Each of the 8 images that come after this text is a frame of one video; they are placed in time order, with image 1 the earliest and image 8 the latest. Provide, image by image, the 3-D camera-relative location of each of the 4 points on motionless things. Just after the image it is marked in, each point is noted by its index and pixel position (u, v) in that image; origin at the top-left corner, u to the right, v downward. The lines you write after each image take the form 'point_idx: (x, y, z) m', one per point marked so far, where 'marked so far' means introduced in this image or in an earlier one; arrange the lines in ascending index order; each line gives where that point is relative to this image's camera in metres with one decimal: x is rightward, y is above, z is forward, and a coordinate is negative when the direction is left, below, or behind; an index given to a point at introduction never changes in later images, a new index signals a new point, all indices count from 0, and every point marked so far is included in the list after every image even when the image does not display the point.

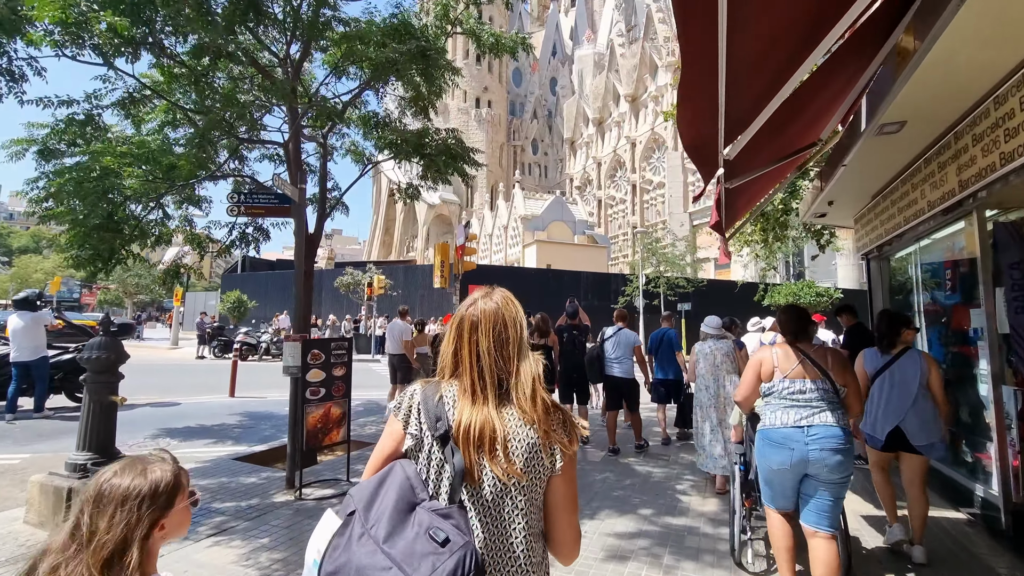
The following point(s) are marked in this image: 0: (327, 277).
0: (-6.3, +0.3, +18.3) m
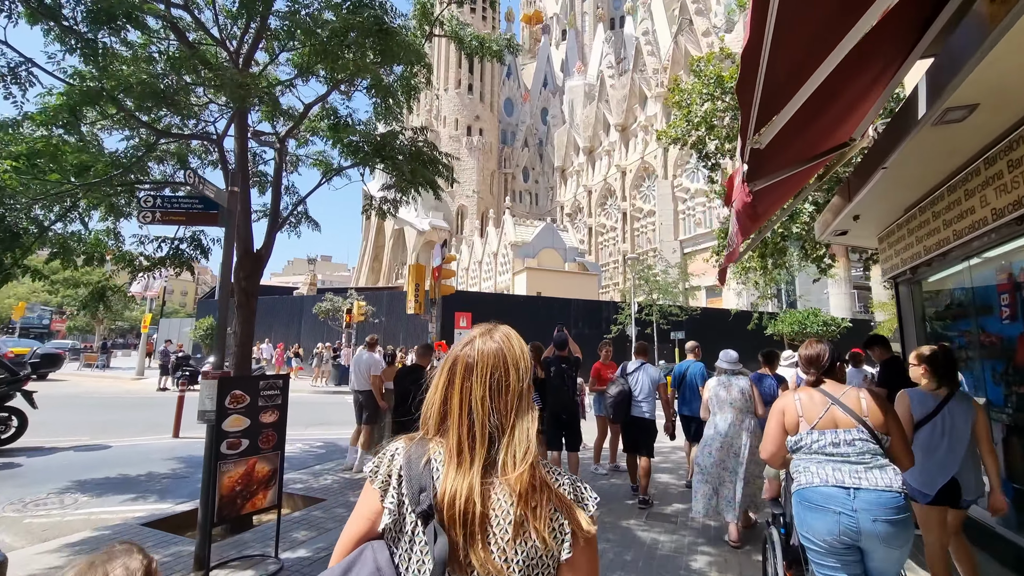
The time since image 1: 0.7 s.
0: (-6.7, -0.5, +17.4) m
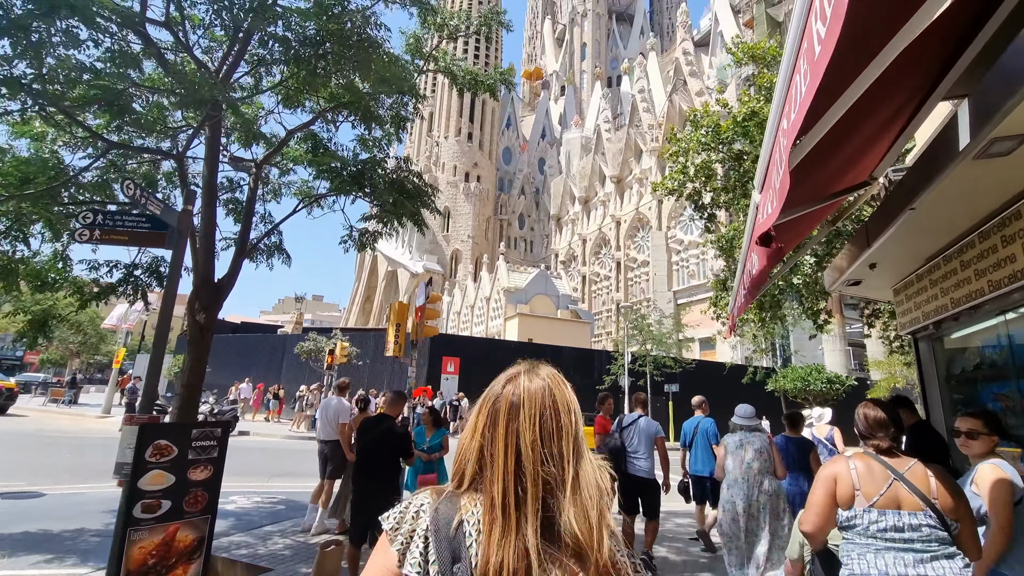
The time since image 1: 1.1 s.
0: (-7.0, -1.7, +16.8) m
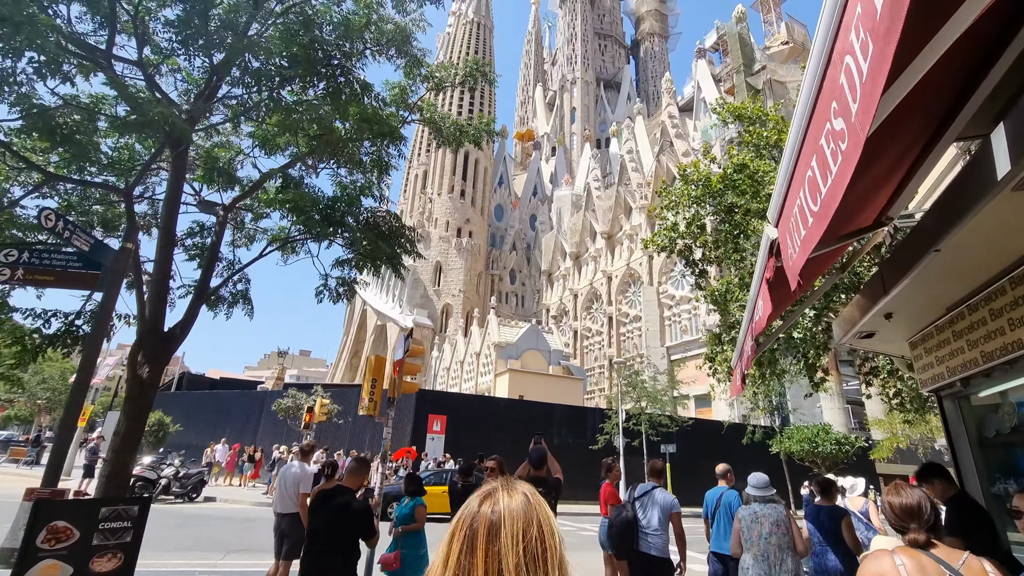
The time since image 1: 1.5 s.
0: (-7.3, -3.4, +16.0) m
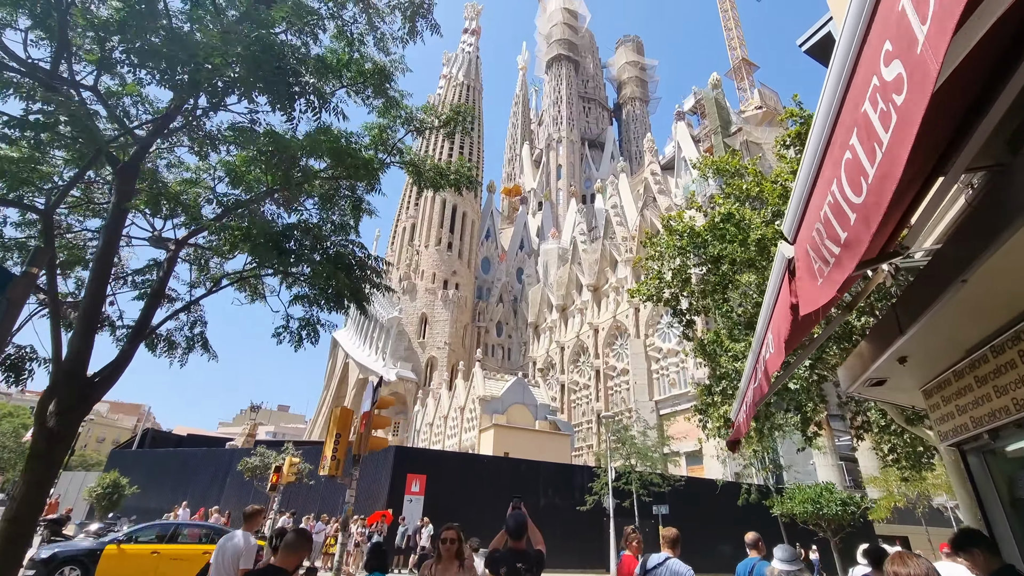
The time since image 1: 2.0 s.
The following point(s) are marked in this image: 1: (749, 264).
0: (-7.7, -4.8, +15.0) m
1: (+4.9, +0.5, +11.2) m
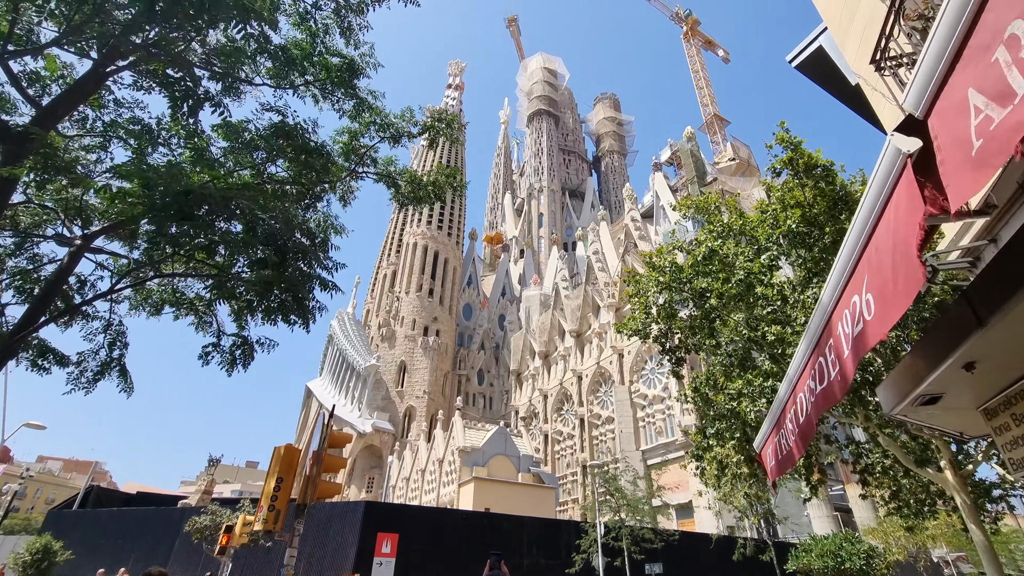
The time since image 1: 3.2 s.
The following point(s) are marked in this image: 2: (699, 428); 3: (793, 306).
0: (-8.2, -5.8, +13.6) m
1: (+4.5, -0.2, +10.7) m
2: (+4.1, -3.1, +11.8) m
3: (+5.1, -0.2, +9.8) m
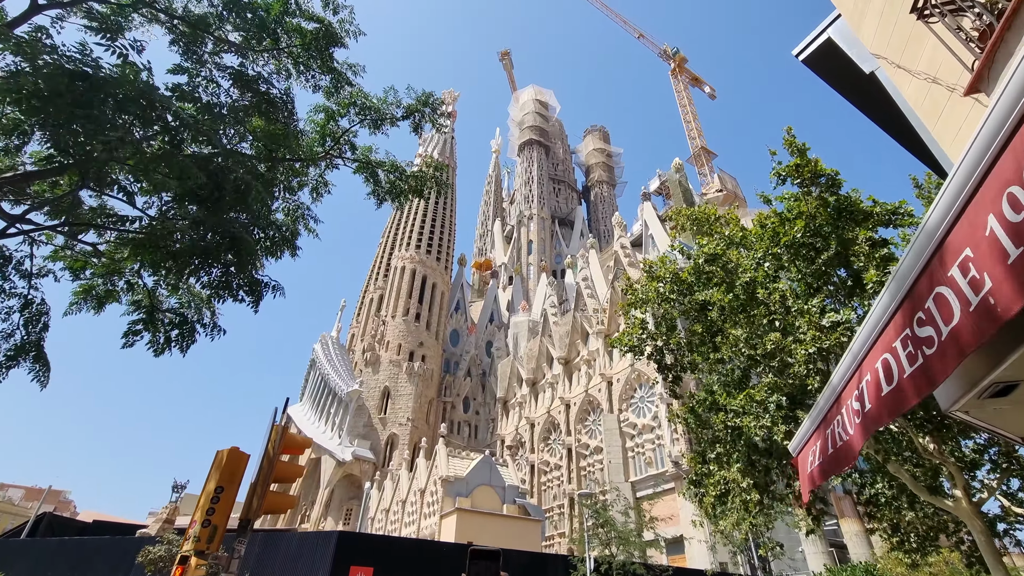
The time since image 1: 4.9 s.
0: (-8.6, -6.1, +12.5) m
1: (+4.3, -0.5, +10.2) m
2: (+3.8, -3.4, +11.1) m
3: (+4.9, -0.5, +9.3) m
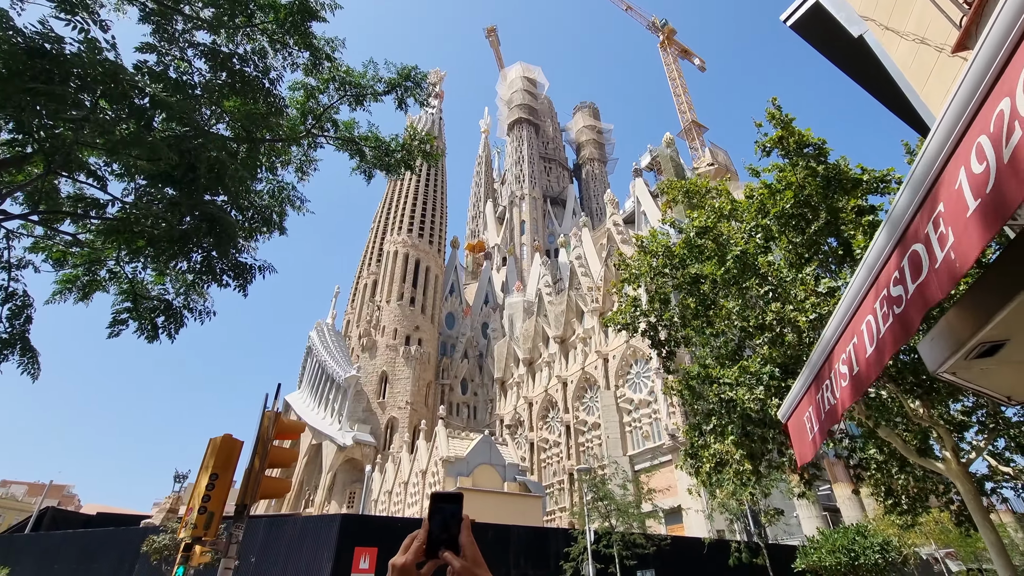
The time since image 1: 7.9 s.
0: (-8.6, -5.9, +12.6) m
1: (+4.2, +0.1, +10.3) m
2: (+3.8, -2.9, +11.3) m
3: (+4.8, +0.1, +9.3) m
